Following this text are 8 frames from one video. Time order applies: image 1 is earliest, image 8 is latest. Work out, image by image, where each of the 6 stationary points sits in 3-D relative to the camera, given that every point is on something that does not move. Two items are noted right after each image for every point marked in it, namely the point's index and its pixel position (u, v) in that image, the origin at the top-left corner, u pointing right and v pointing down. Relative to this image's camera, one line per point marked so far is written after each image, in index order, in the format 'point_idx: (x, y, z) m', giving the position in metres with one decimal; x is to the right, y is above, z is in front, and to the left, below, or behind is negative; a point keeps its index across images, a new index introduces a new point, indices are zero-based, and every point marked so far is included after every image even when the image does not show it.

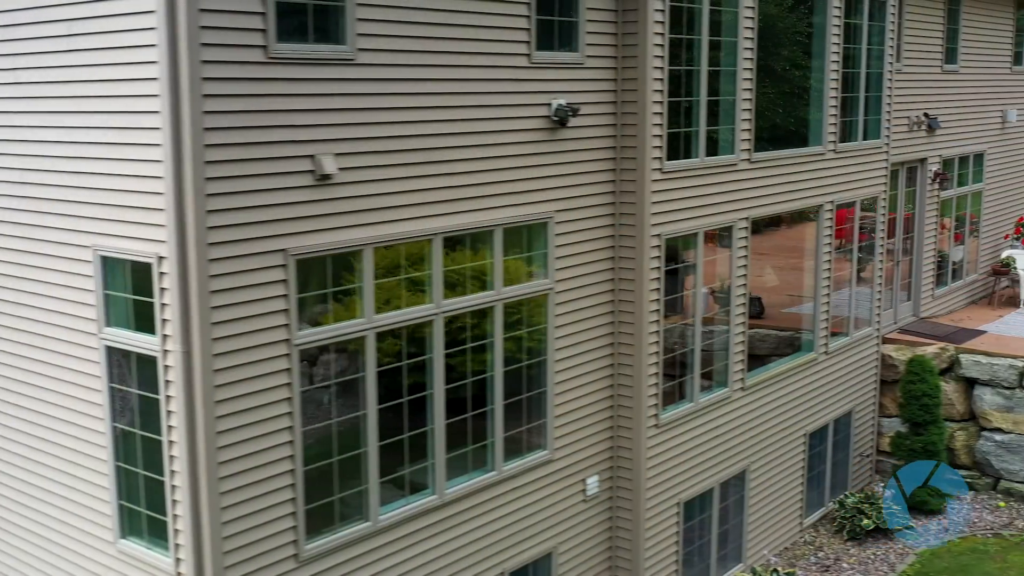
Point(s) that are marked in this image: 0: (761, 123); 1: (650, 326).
0: (+2.0, +1.4, +9.4) m
1: (+1.0, -0.3, +8.3) m
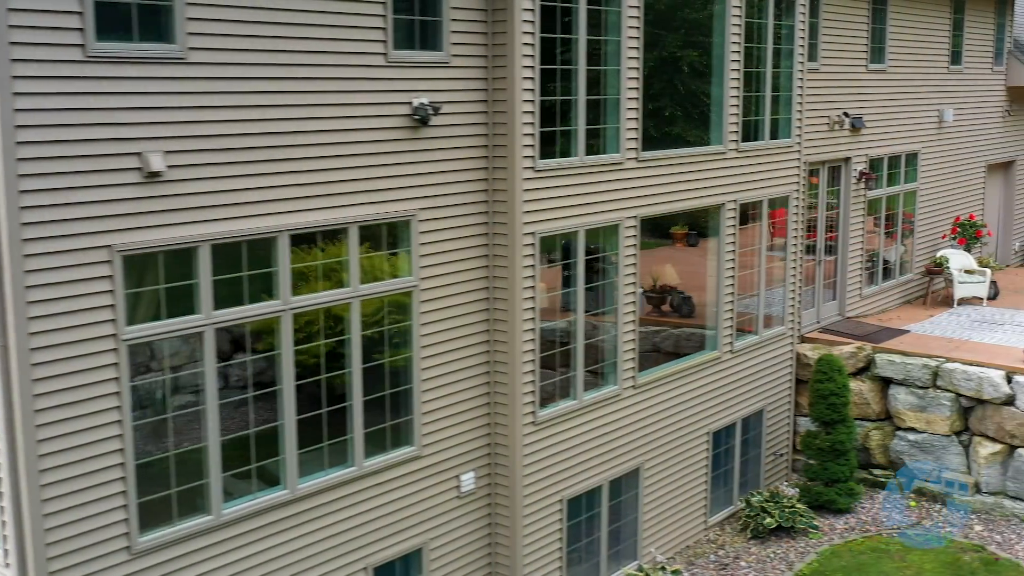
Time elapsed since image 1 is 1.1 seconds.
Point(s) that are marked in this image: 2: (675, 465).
0: (+1.1, +1.4, +9.5) m
1: (+0.1, -0.3, +8.4) m
2: (+1.5, -1.6, +10.3) m
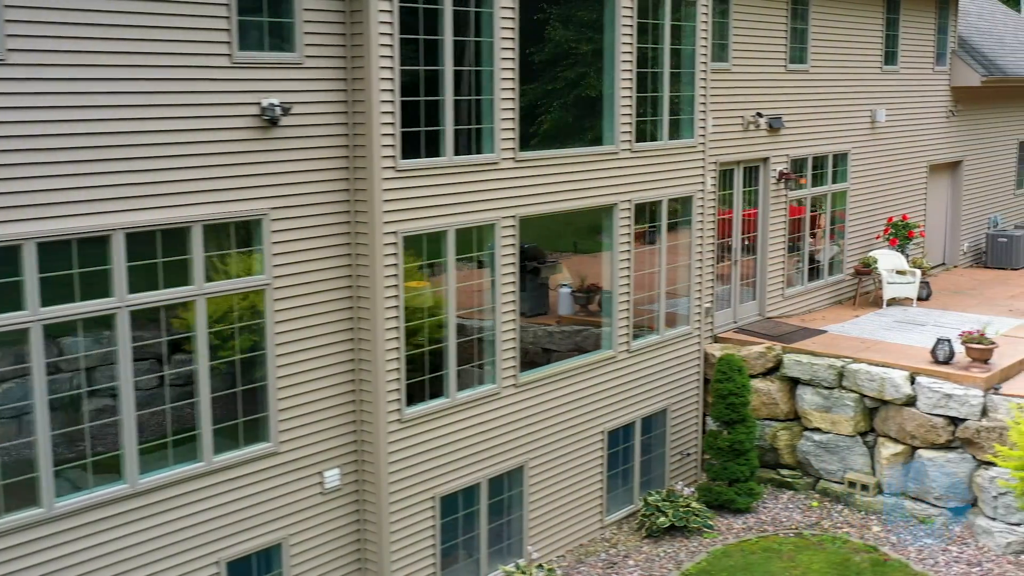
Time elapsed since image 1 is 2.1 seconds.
0: (+0.1, +1.4, +9.5) m
1: (-0.9, -0.3, +8.5) m
2: (+0.5, -1.6, +10.3) m
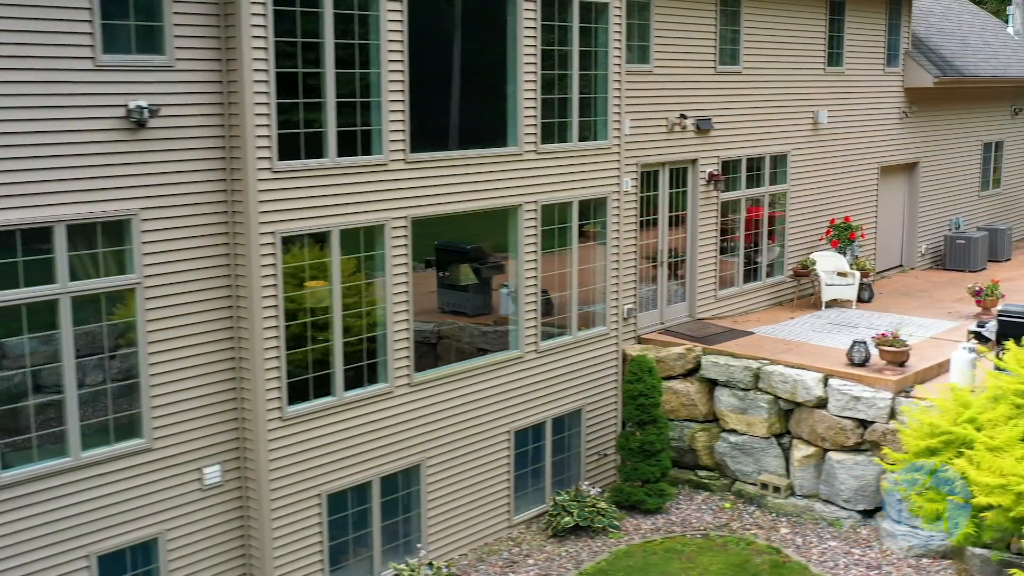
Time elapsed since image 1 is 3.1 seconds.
0: (-0.7, +1.4, +9.6) m
1: (-1.8, -0.3, +8.6) m
2: (-0.4, -1.6, +10.4) m
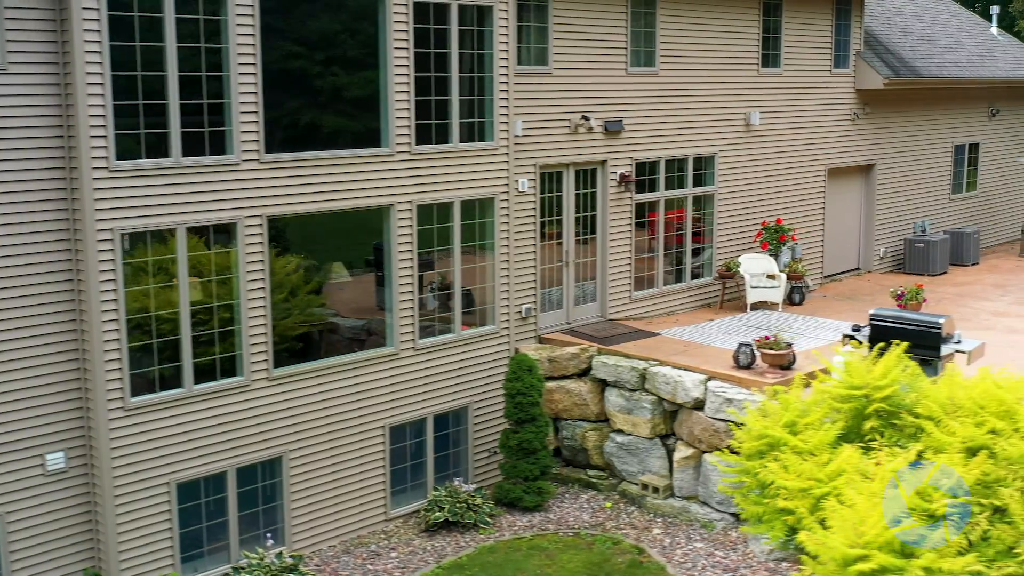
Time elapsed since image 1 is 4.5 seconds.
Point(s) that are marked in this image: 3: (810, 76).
0: (-2.0, +1.4, +9.8) m
1: (-3.2, -0.2, +8.9) m
2: (-1.6, -1.6, +10.7) m
3: (+4.1, +2.9, +15.7) m
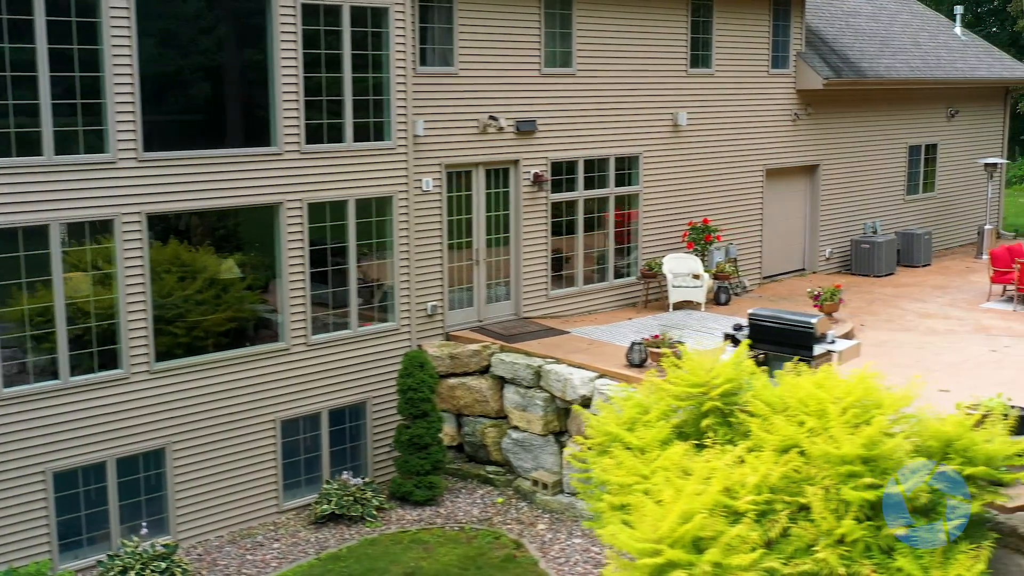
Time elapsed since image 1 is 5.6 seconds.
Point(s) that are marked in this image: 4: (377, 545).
0: (-3.1, +1.4, +10.1) m
1: (-4.3, -0.2, +9.2) m
2: (-2.7, -1.5, +10.9) m
3: (+3.2, +2.9, +15.7) m
4: (-1.2, -2.4, +10.7) m
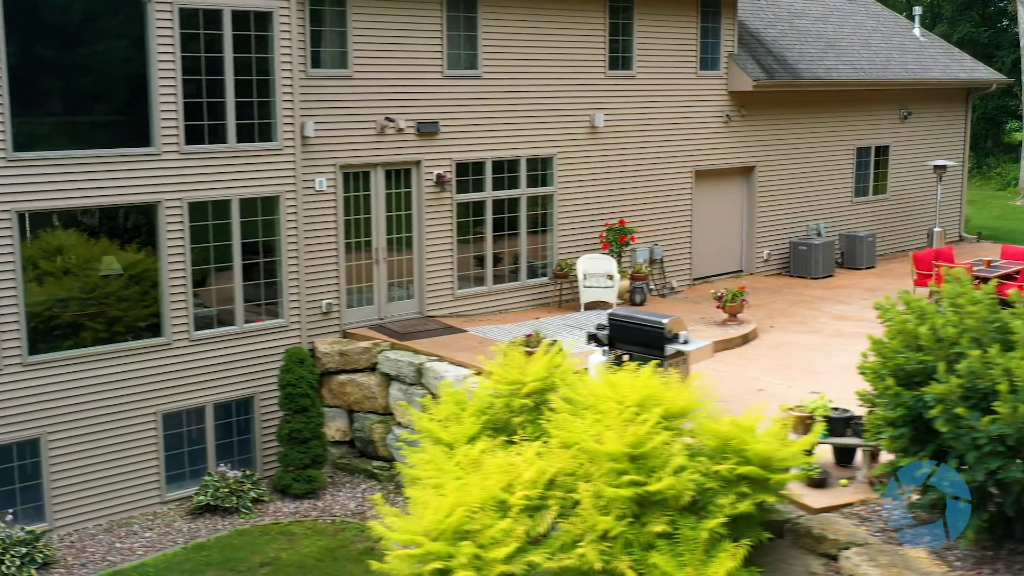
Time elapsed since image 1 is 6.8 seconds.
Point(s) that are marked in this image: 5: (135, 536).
0: (-4.4, +1.5, +10.5) m
1: (-5.7, -0.1, +9.6) m
2: (-4.0, -1.5, +11.2) m
3: (+2.2, +2.9, +15.8) m
4: (-2.5, -2.4, +11.0) m
5: (-3.6, -2.4, +11.0) m
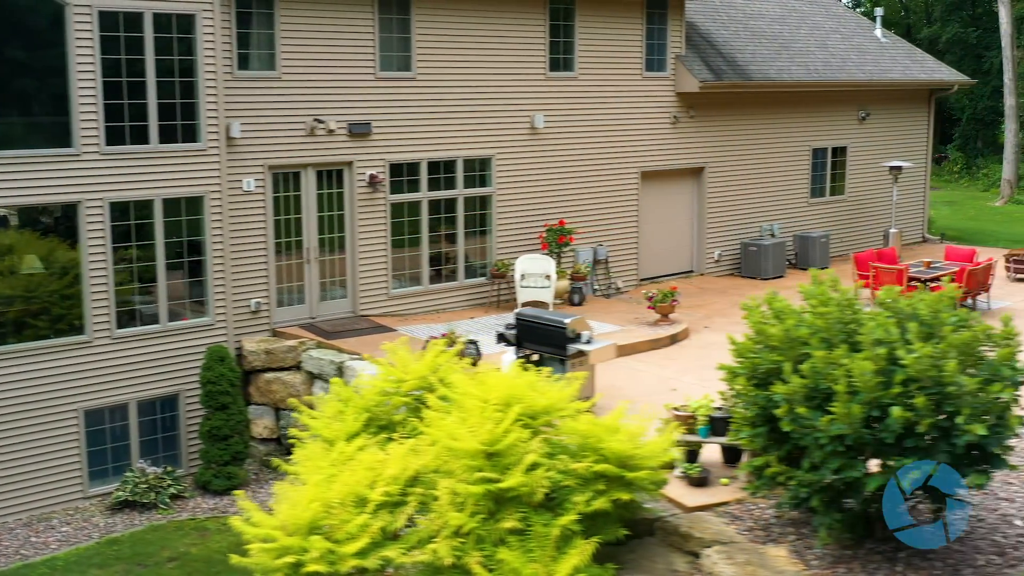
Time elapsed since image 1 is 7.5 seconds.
0: (-5.3, +1.5, +10.7) m
1: (-6.6, -0.1, +9.9) m
2: (-4.9, -1.5, +11.4) m
3: (+1.4, +2.9, +15.8) m
4: (-3.4, -2.4, +11.2) m
5: (-4.5, -2.4, +11.2) m
